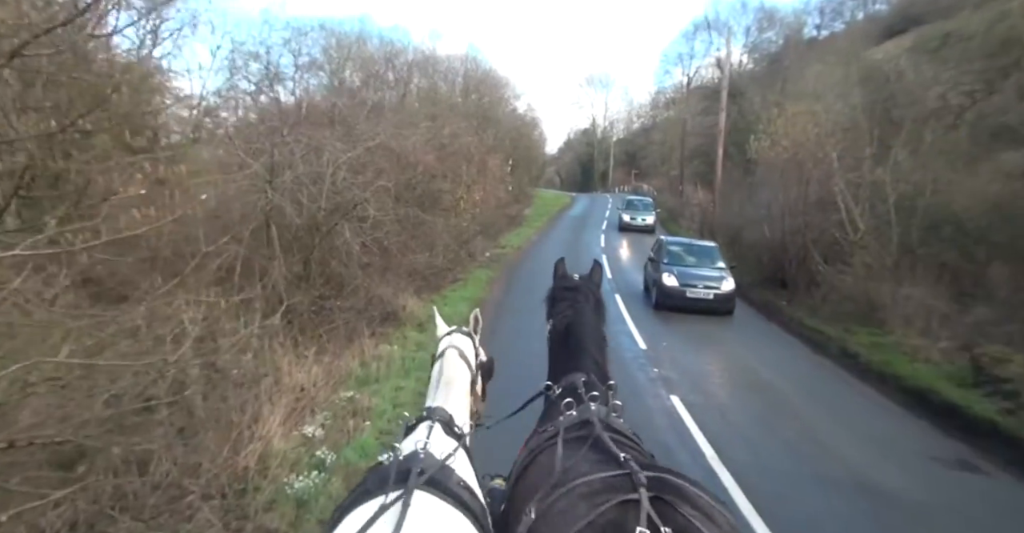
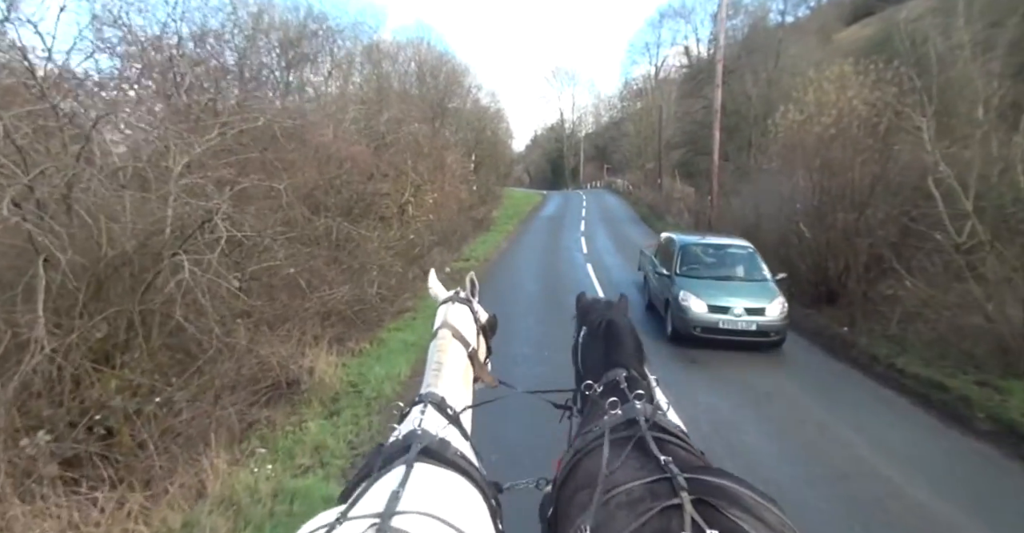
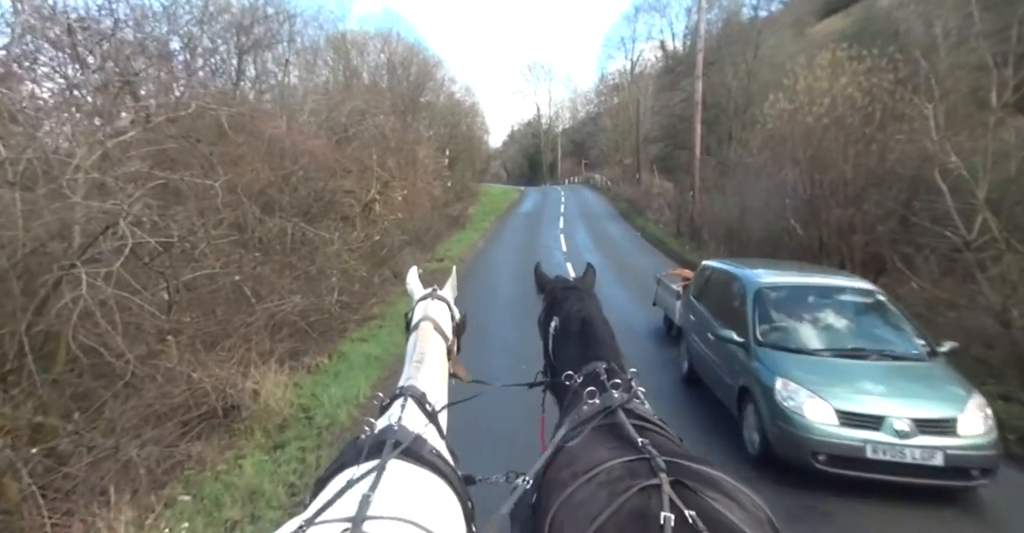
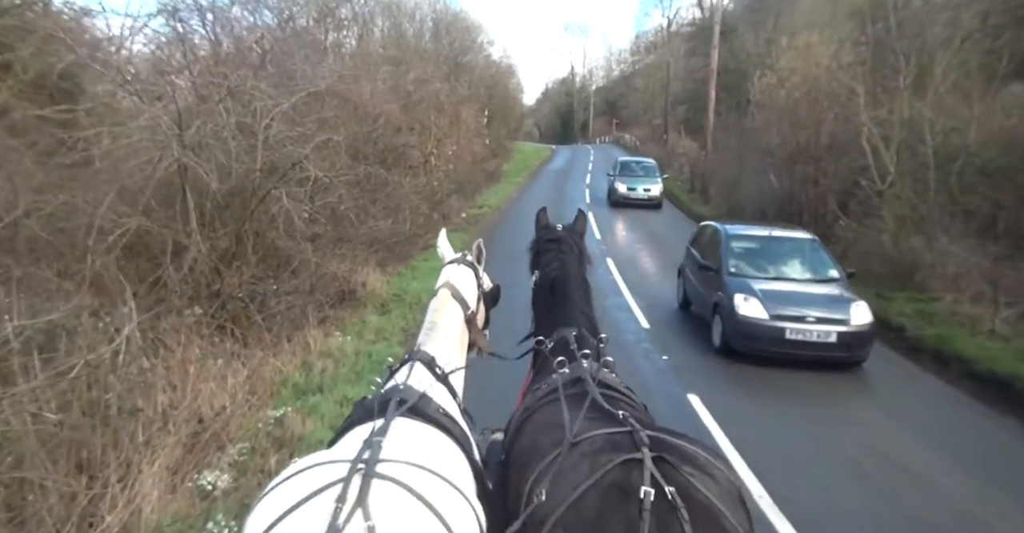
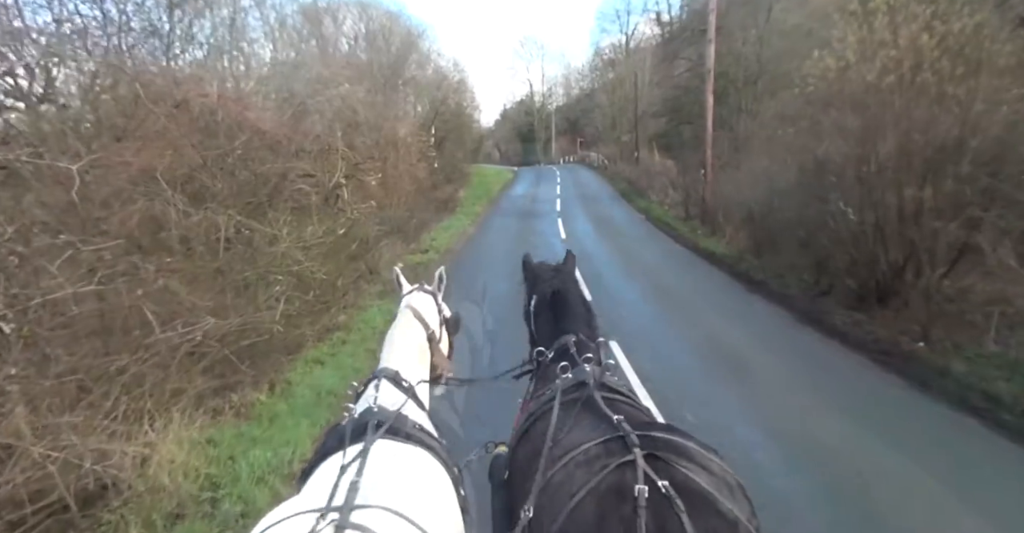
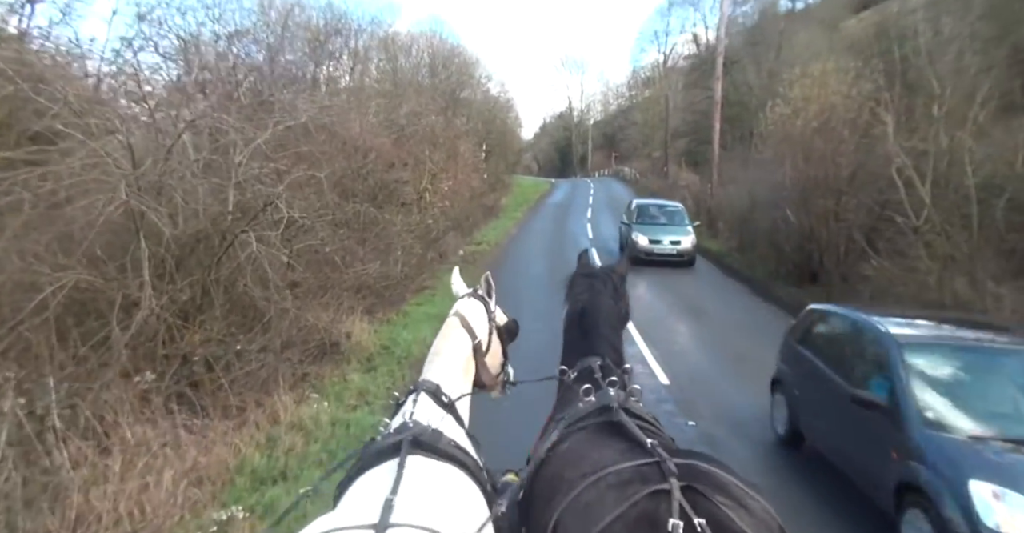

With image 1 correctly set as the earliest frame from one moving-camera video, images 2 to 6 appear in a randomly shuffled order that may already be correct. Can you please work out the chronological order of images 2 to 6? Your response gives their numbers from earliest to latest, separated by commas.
4, 6, 2, 3, 5
